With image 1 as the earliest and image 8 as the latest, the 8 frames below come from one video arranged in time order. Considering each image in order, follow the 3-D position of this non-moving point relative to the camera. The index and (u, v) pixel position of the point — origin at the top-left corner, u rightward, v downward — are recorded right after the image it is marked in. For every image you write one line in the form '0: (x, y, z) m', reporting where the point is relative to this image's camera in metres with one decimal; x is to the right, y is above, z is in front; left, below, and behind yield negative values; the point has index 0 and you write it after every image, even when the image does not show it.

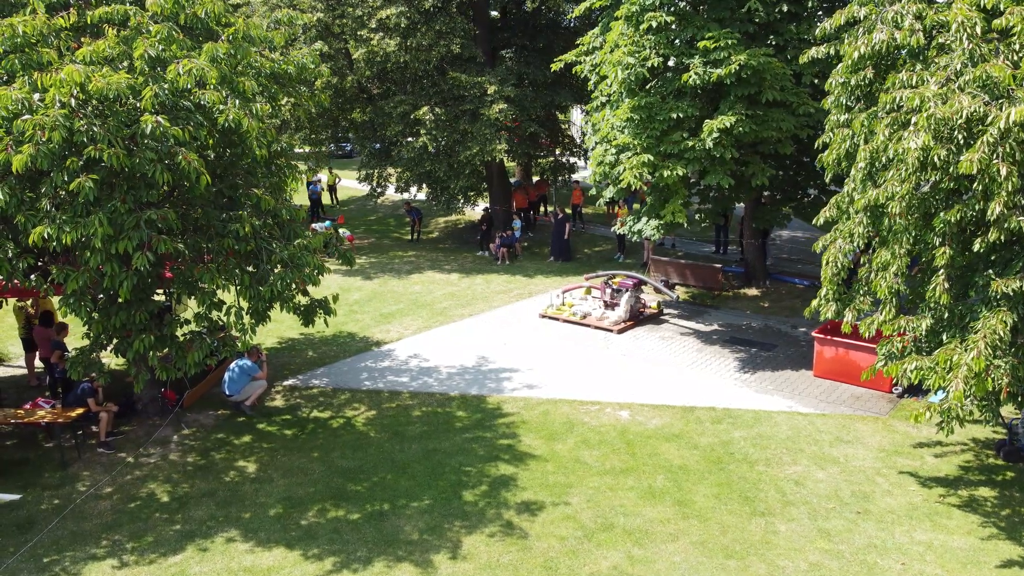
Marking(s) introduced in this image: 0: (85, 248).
0: (-2.8, +0.3, +7.8) m
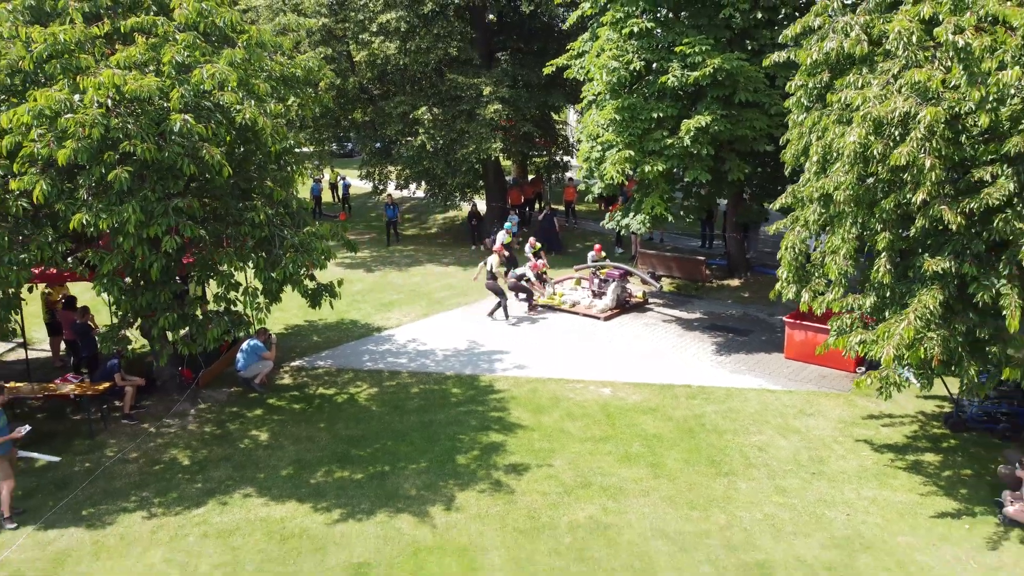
0: (-2.9, +0.4, +8.8) m
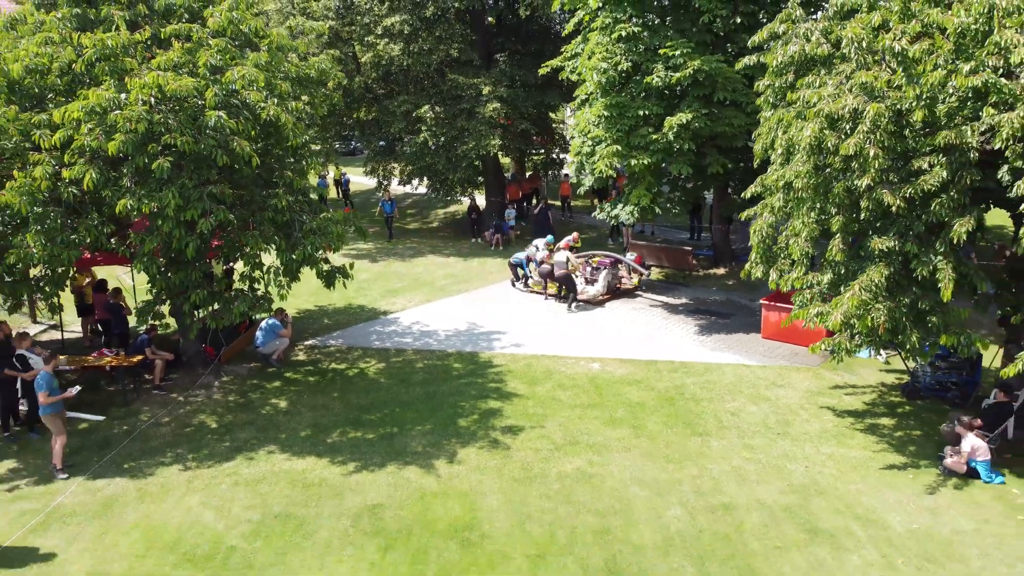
0: (-3.0, +0.6, +9.9) m
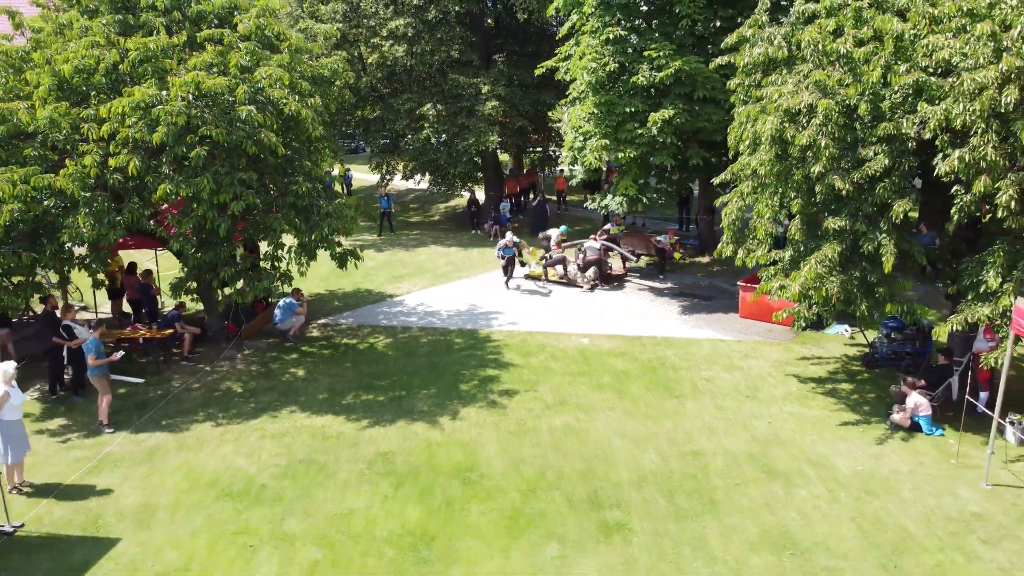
0: (-3.0, +0.8, +11.1) m
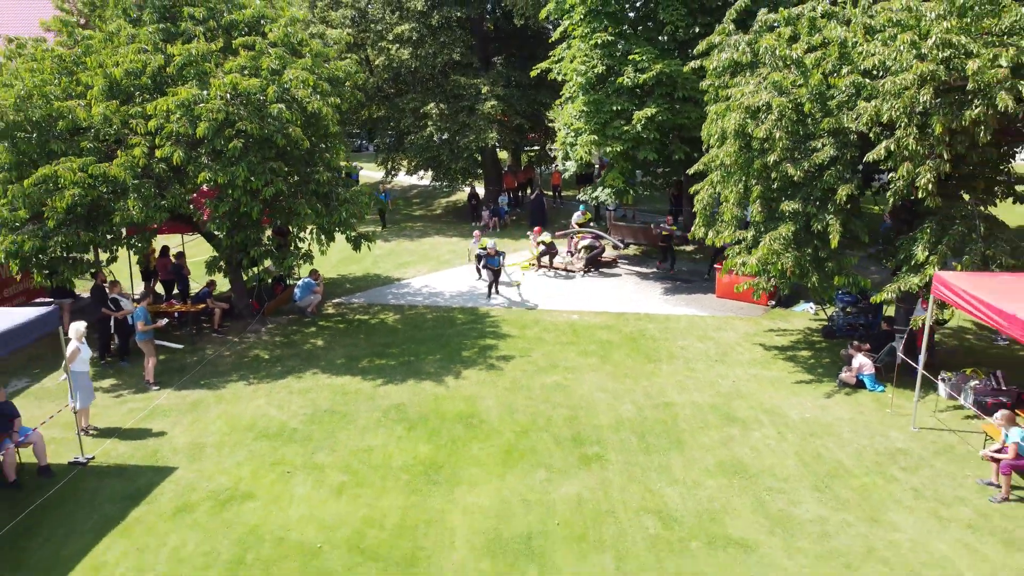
0: (-3.0, +1.1, +12.7) m
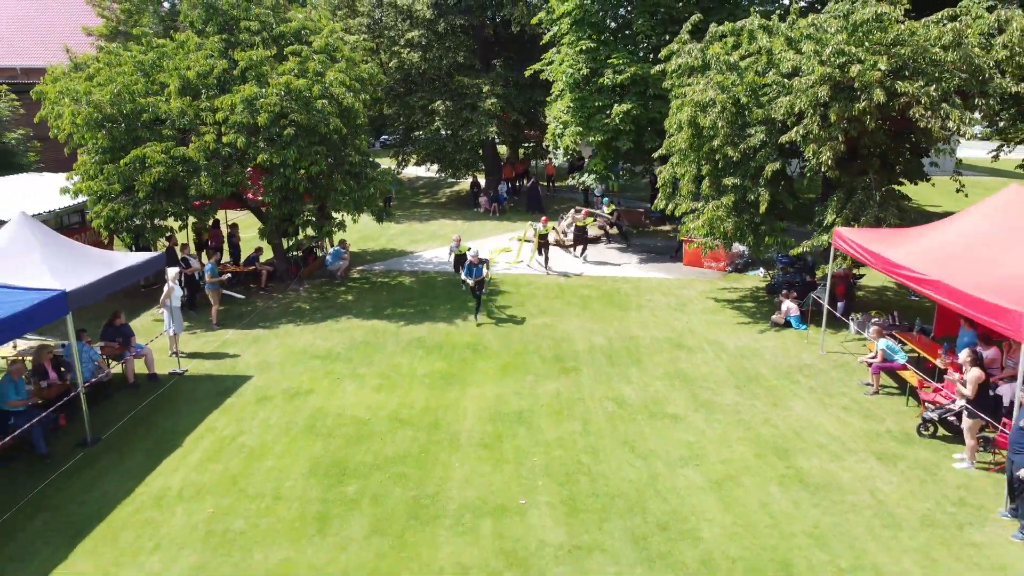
0: (-3.1, +1.7, +15.8) m
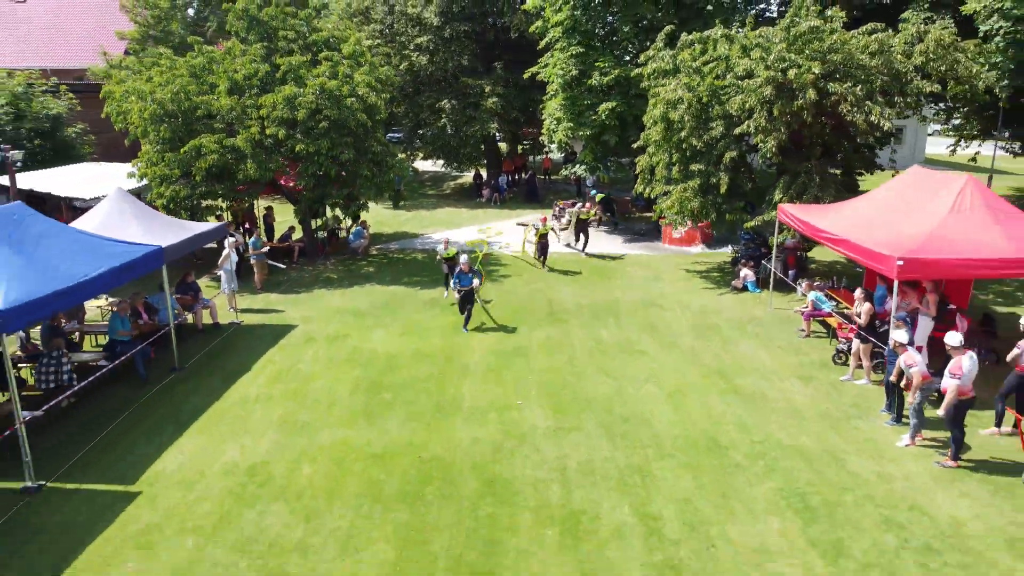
0: (-3.1, +2.1, +18.6) m
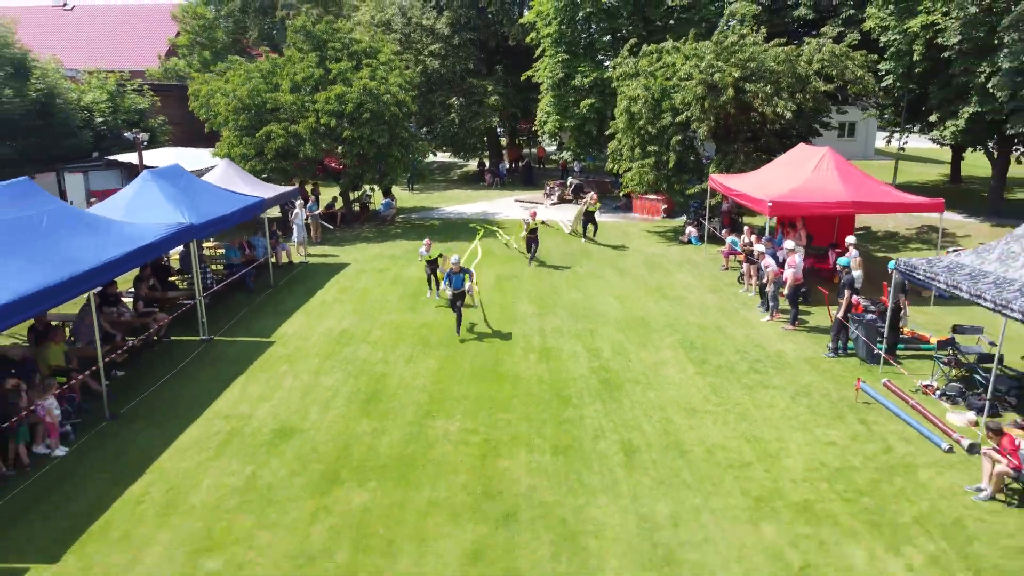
0: (-3.1, +3.1, +24.0) m
